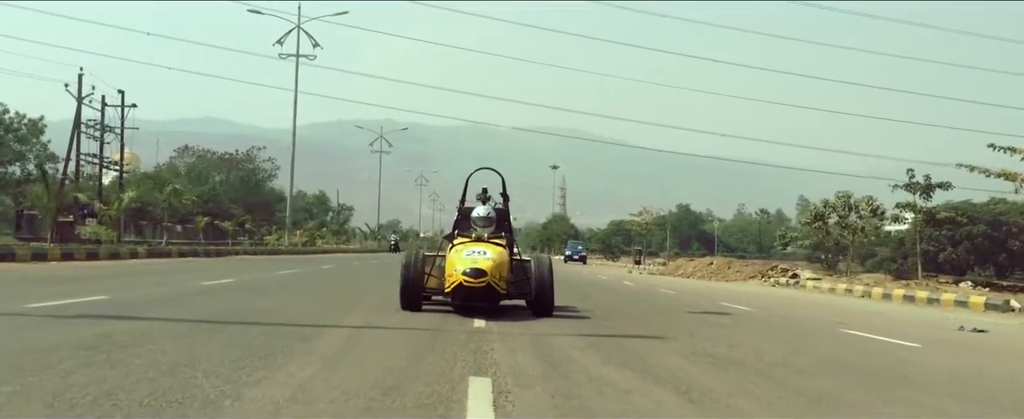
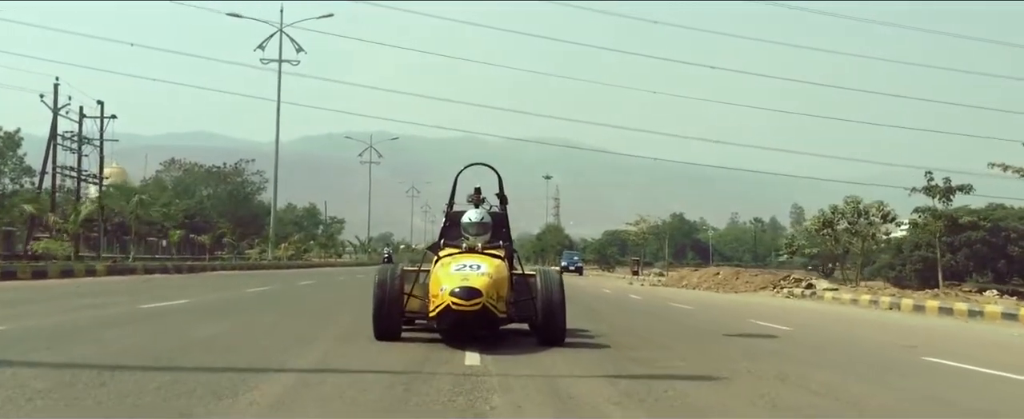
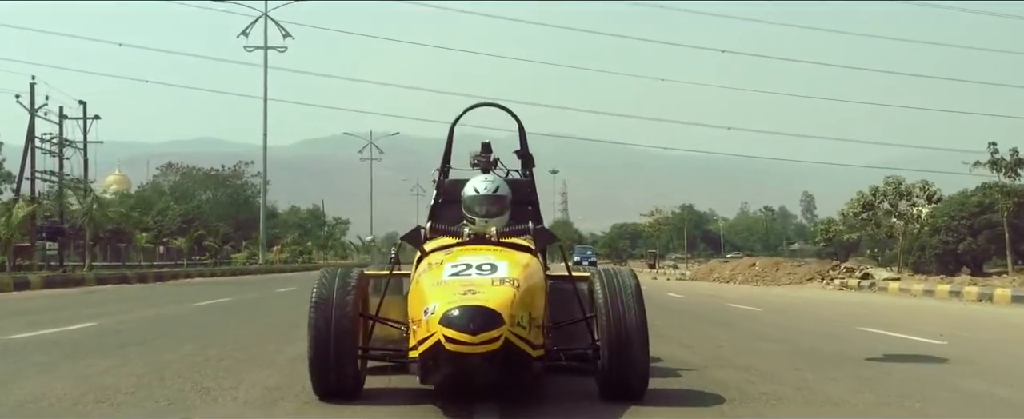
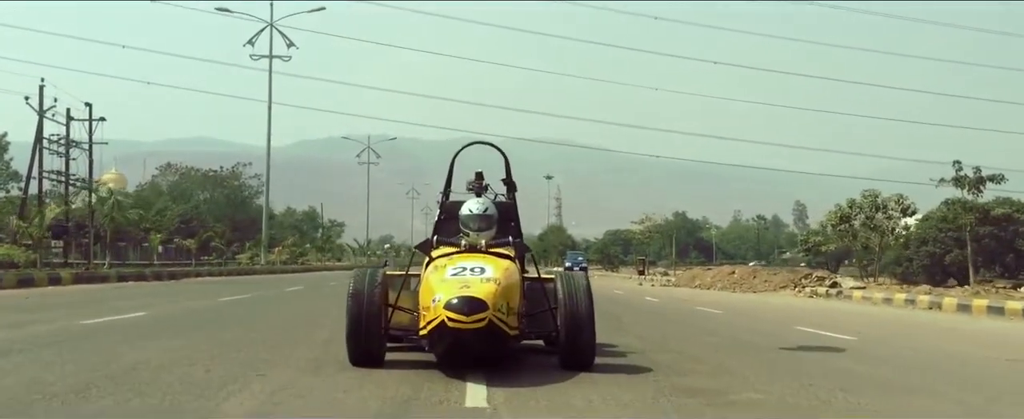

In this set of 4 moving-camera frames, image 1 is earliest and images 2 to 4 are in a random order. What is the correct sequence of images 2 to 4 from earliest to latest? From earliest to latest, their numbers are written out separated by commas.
2, 4, 3
